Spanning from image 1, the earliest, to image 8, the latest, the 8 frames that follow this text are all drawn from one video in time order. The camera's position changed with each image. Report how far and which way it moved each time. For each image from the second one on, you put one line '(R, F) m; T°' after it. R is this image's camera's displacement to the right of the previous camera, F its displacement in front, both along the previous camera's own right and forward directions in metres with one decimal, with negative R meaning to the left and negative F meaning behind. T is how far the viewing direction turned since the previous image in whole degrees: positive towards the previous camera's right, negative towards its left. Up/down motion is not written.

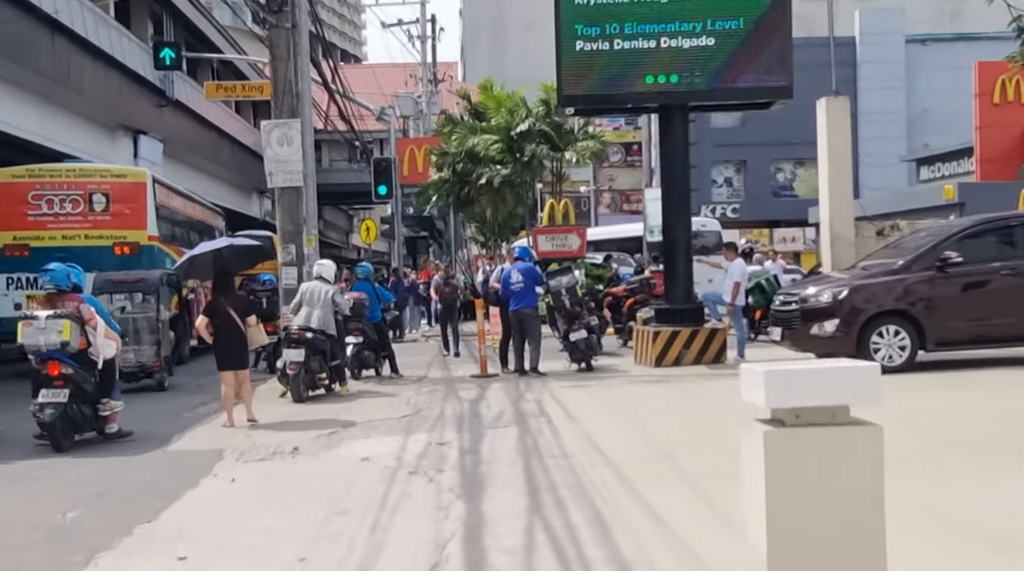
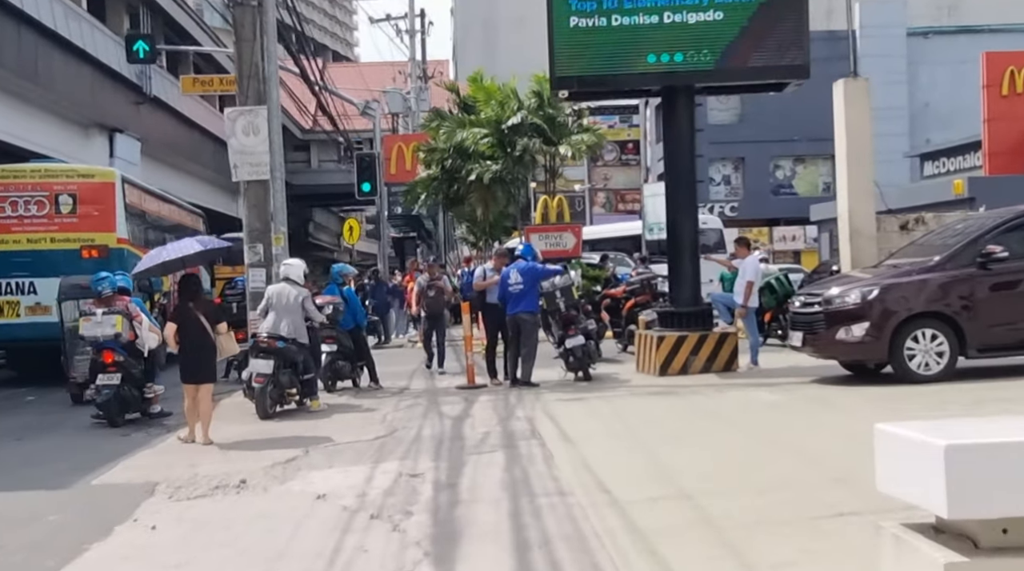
(+0.1, +1.7) m; 0°
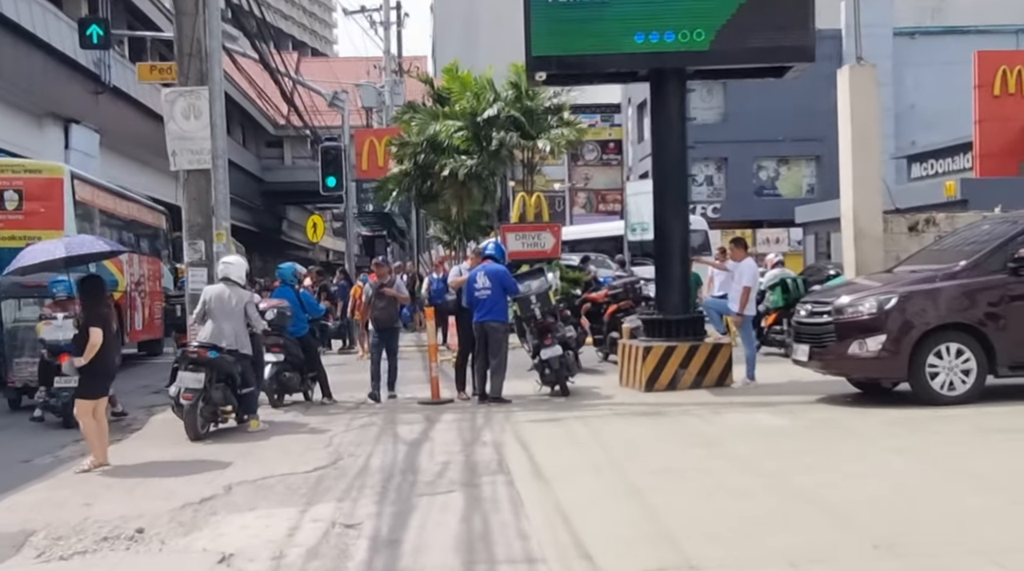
(+0.1, +1.7) m; +1°
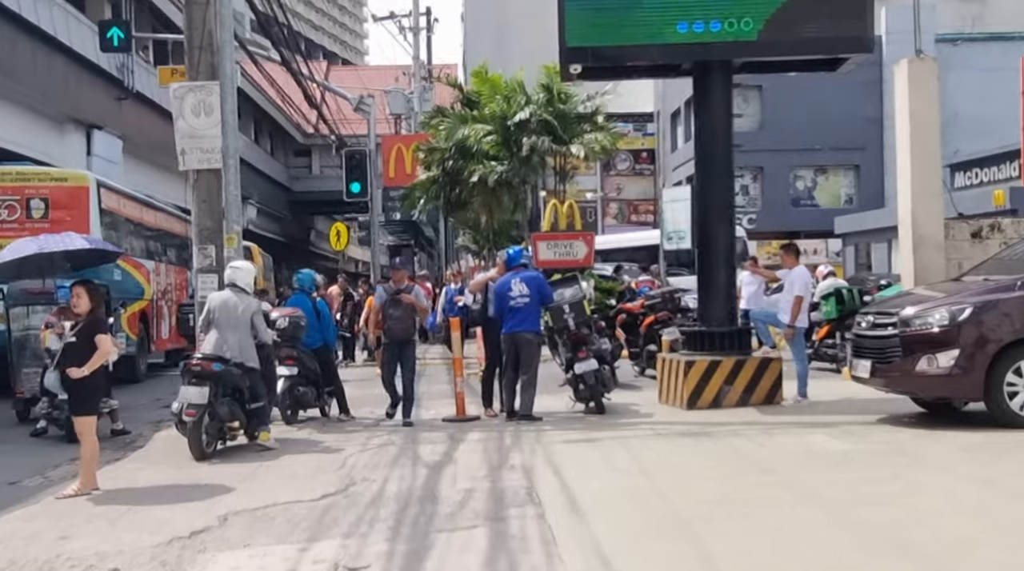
(0.0, +1.0) m; -1°
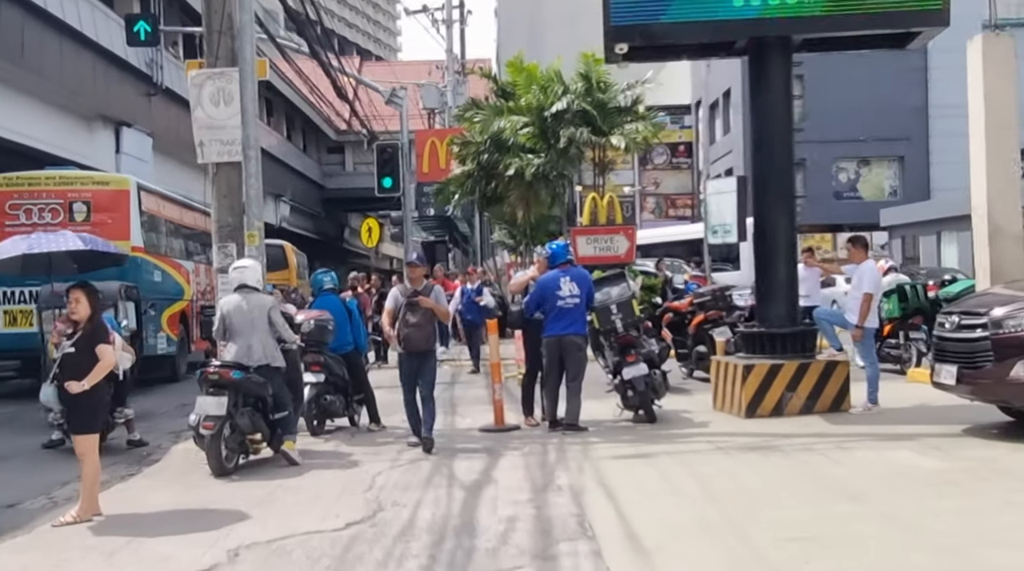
(-0.1, +1.0) m; -2°
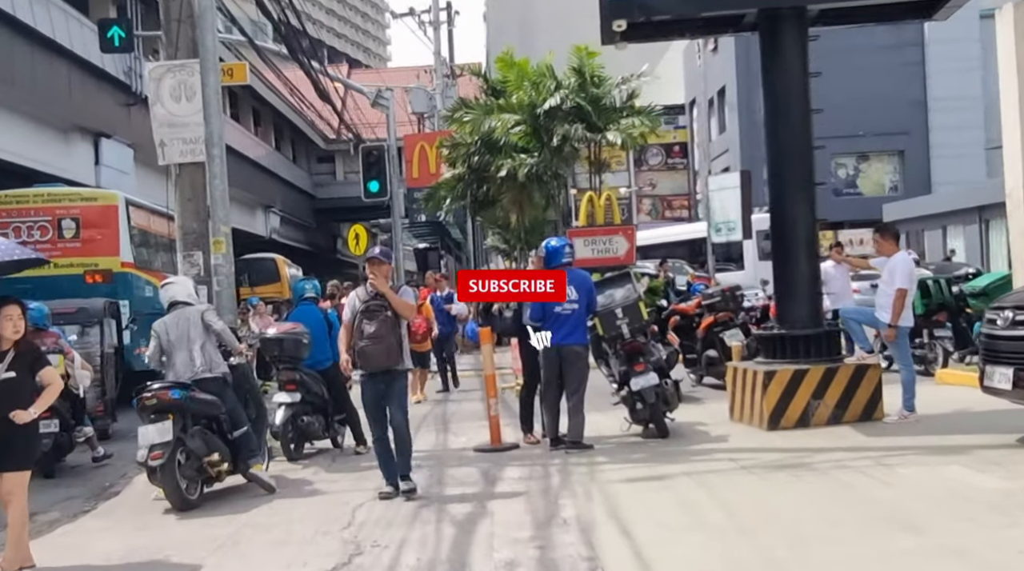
(0.0, +1.2) m; 0°
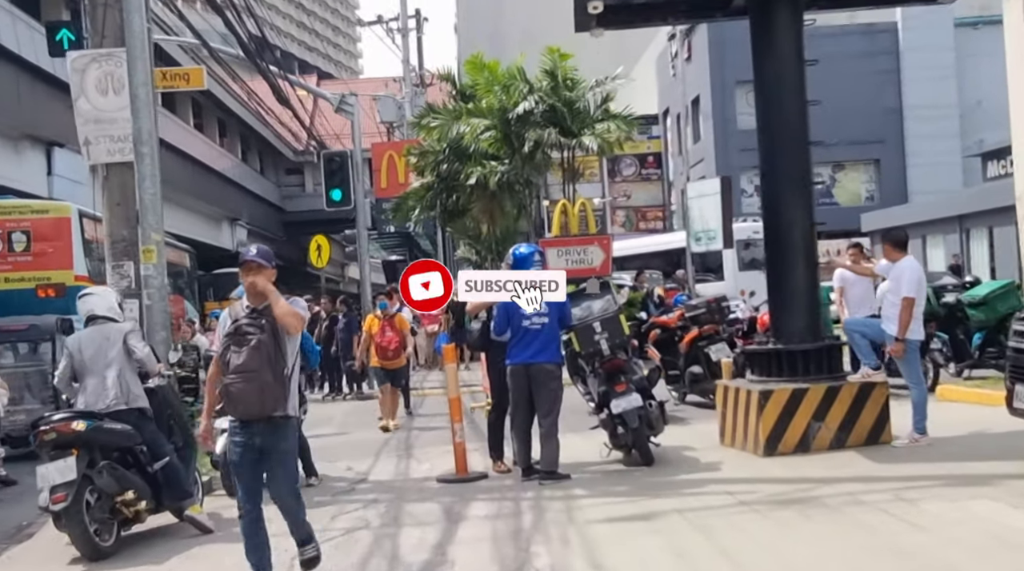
(+0.1, +1.2) m; +1°
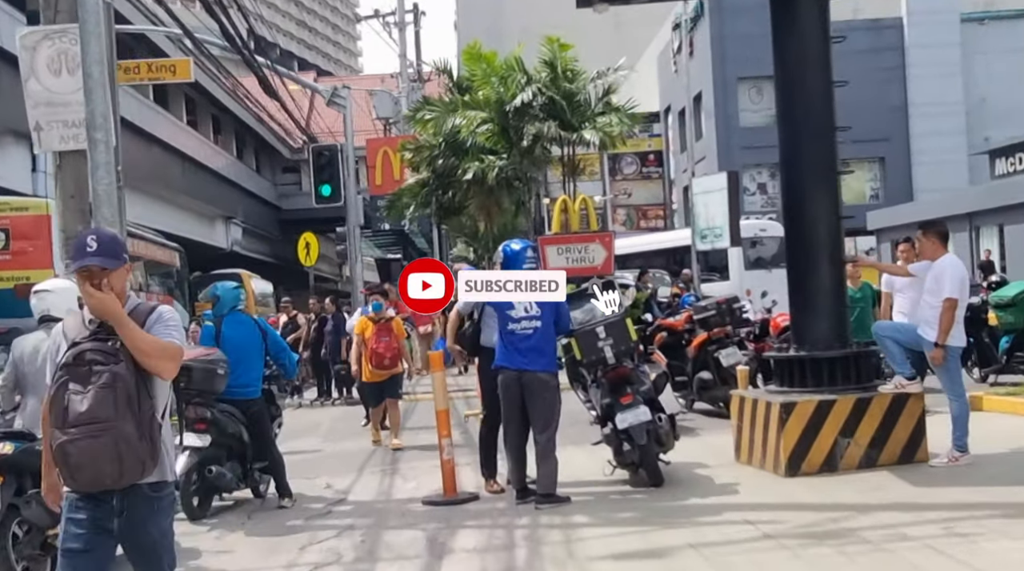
(0.0, +1.0) m; 0°
